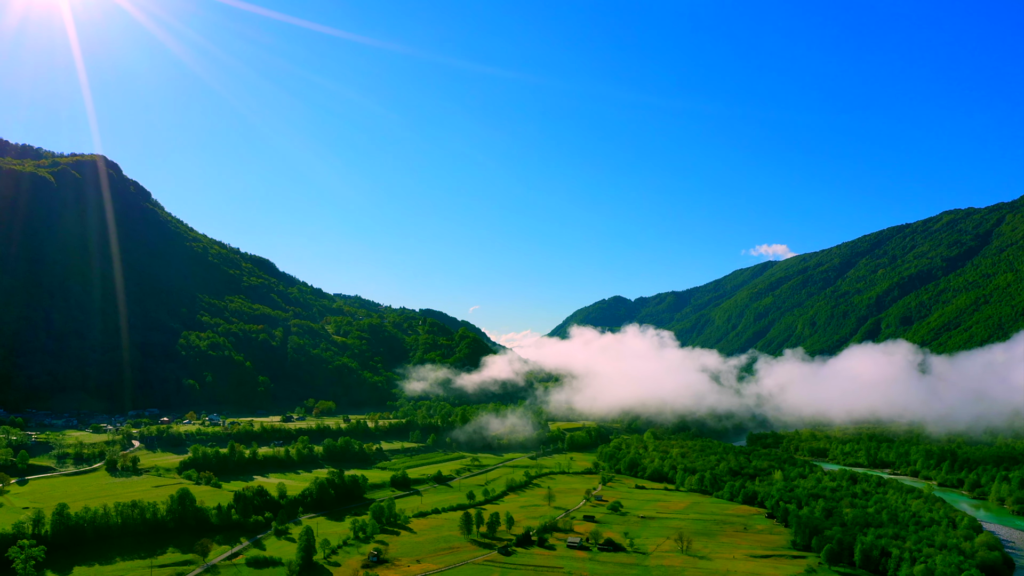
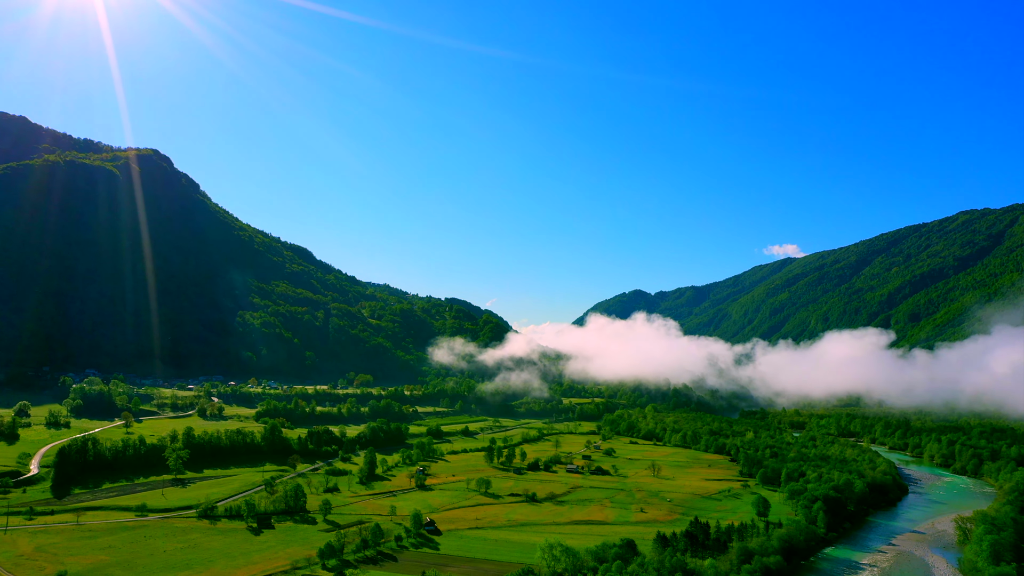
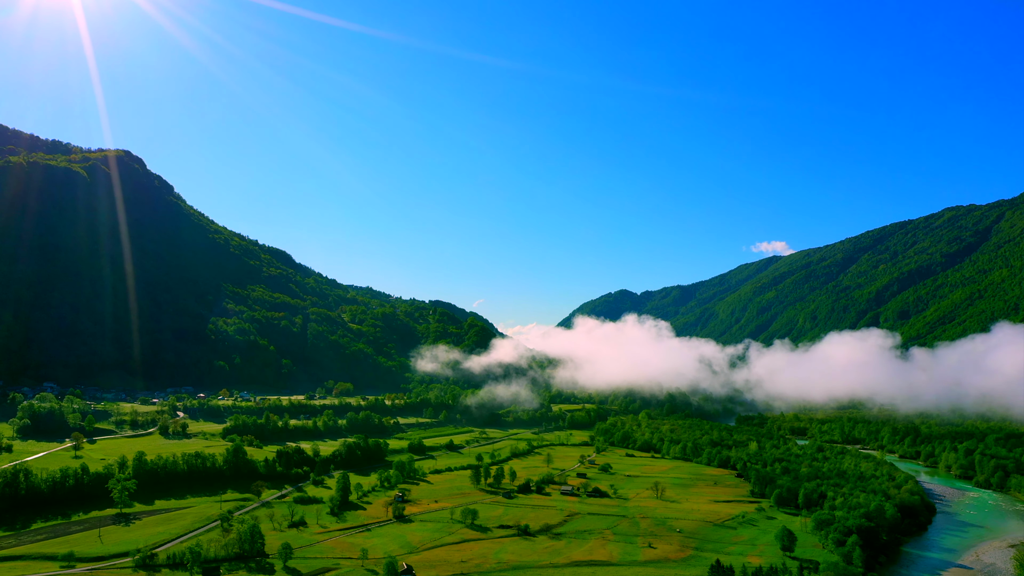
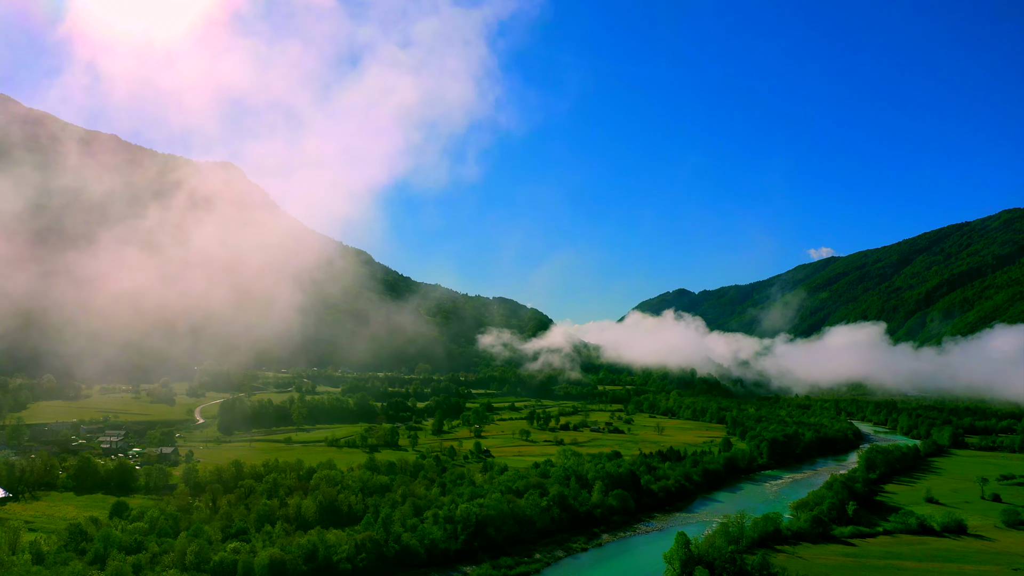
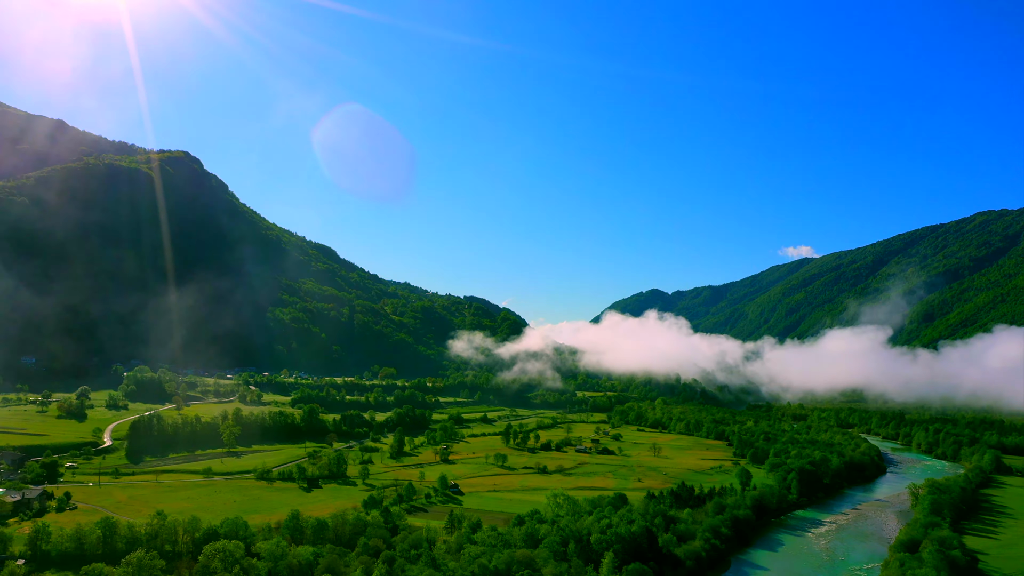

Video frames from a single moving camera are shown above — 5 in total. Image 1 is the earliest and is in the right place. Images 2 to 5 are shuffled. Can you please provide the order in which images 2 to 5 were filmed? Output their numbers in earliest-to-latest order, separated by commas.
3, 2, 5, 4
